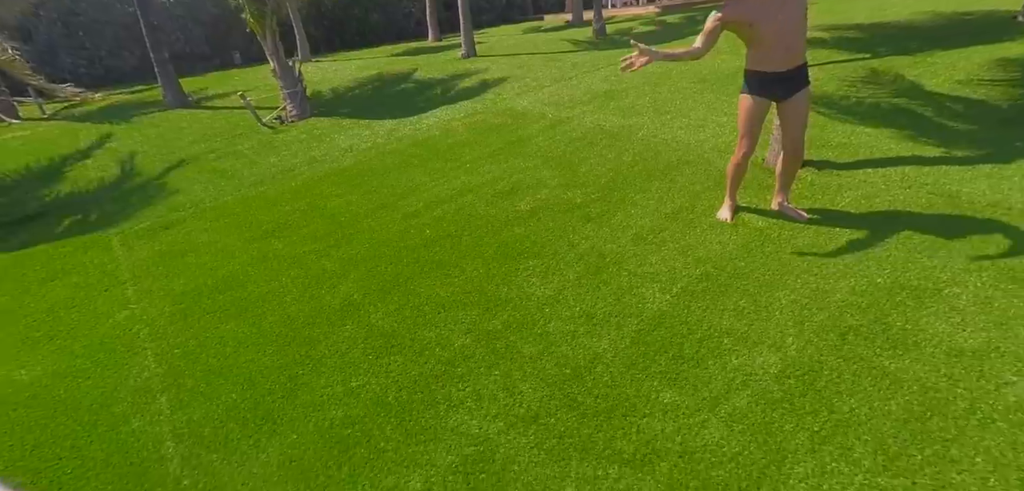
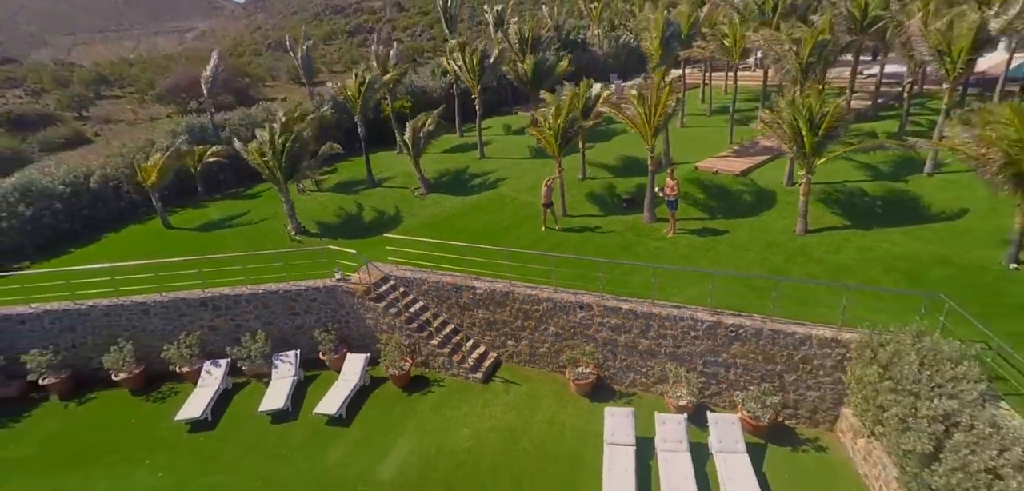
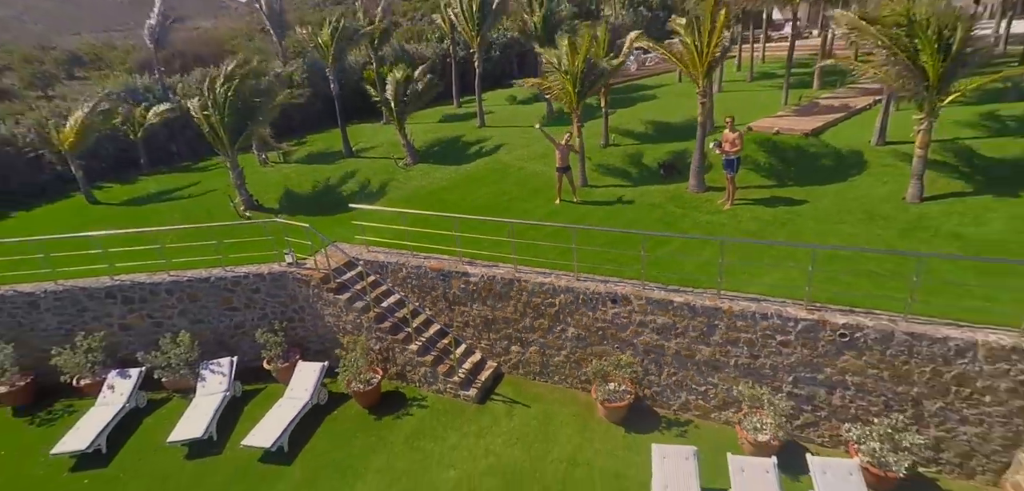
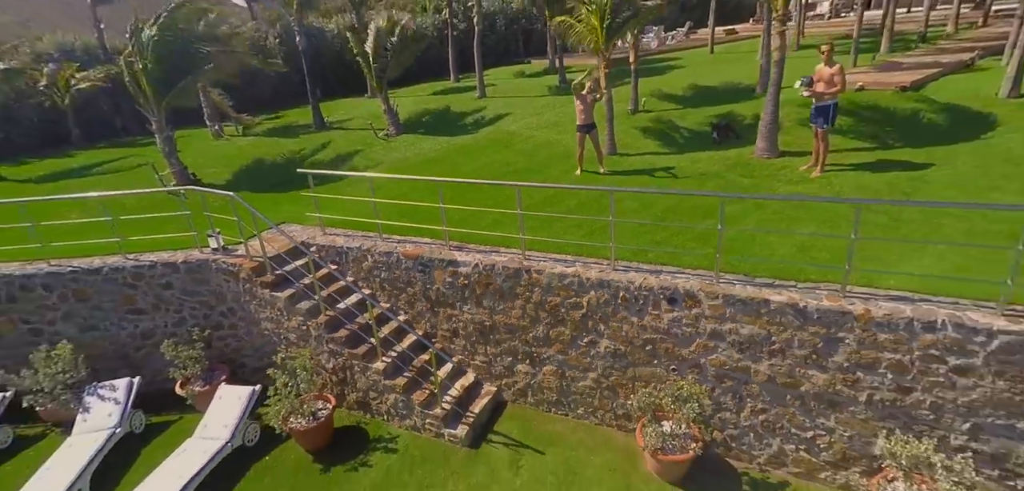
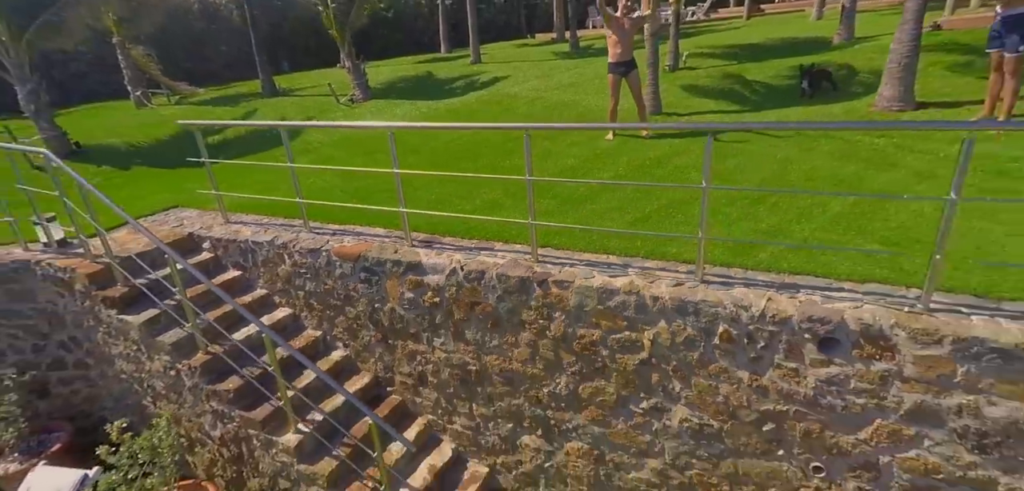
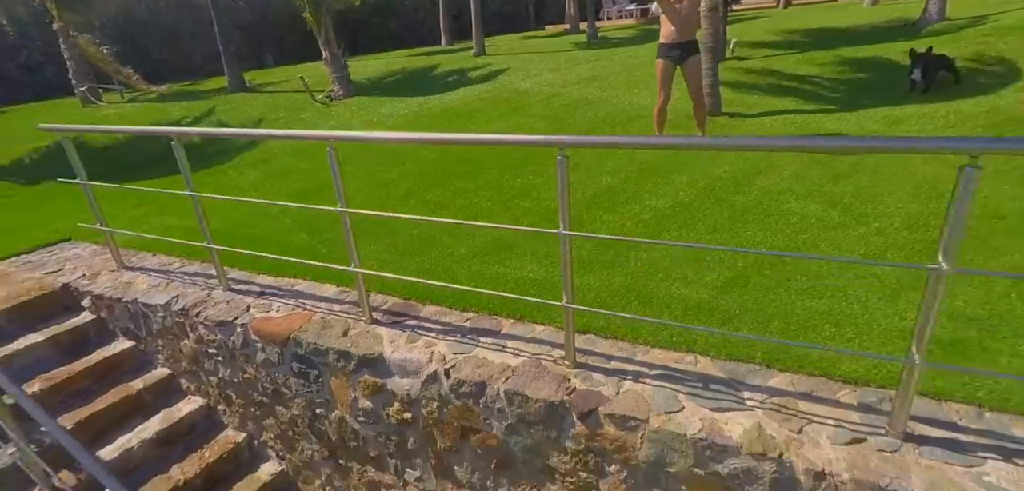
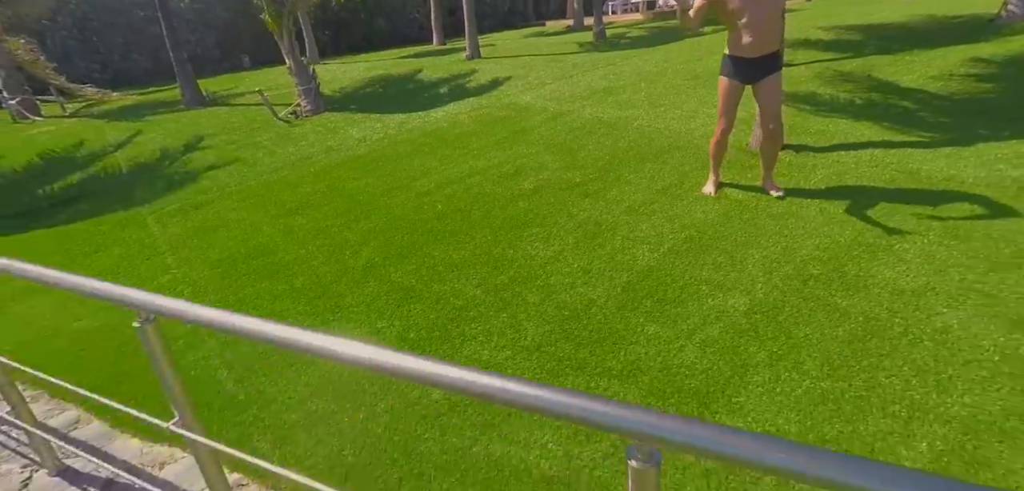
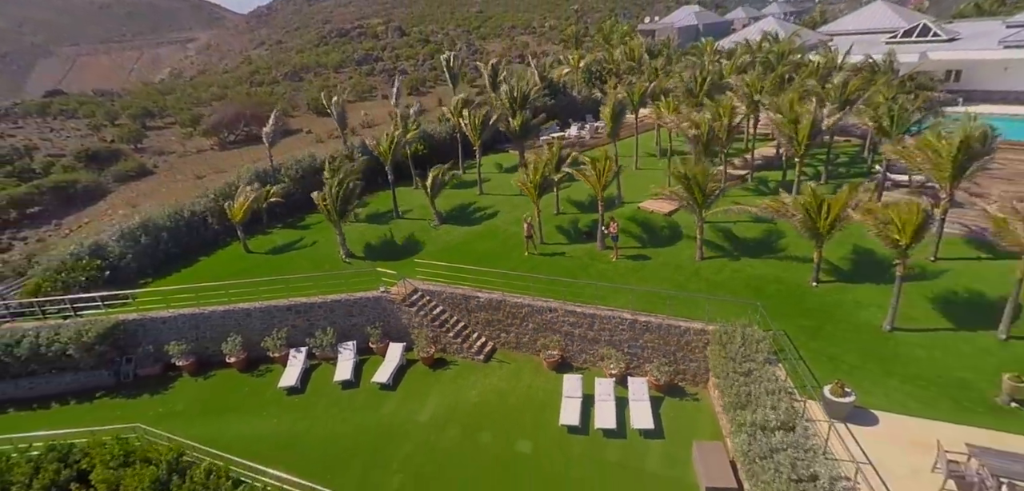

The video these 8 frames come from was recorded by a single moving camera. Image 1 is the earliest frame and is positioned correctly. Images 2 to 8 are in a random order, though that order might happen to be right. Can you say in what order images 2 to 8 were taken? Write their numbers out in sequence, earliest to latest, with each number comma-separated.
7, 6, 5, 4, 3, 2, 8
